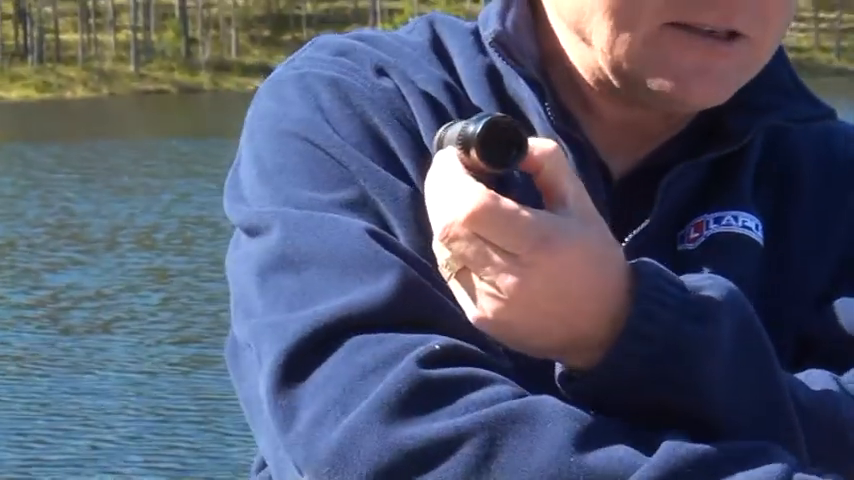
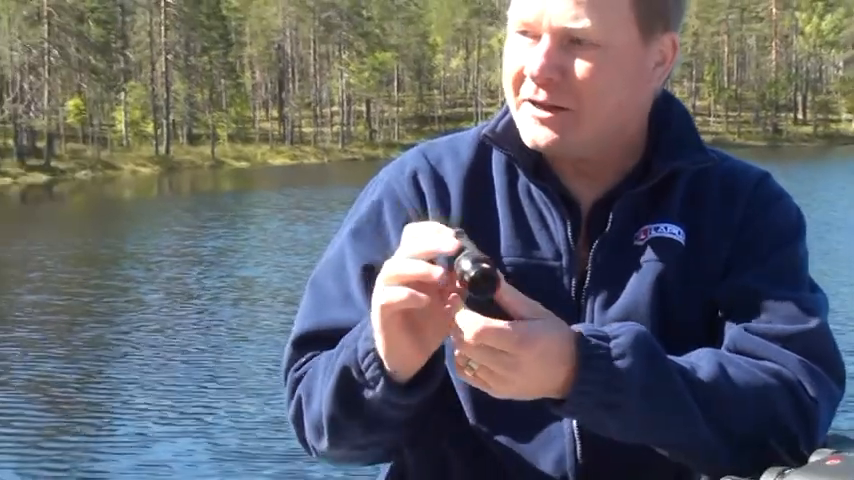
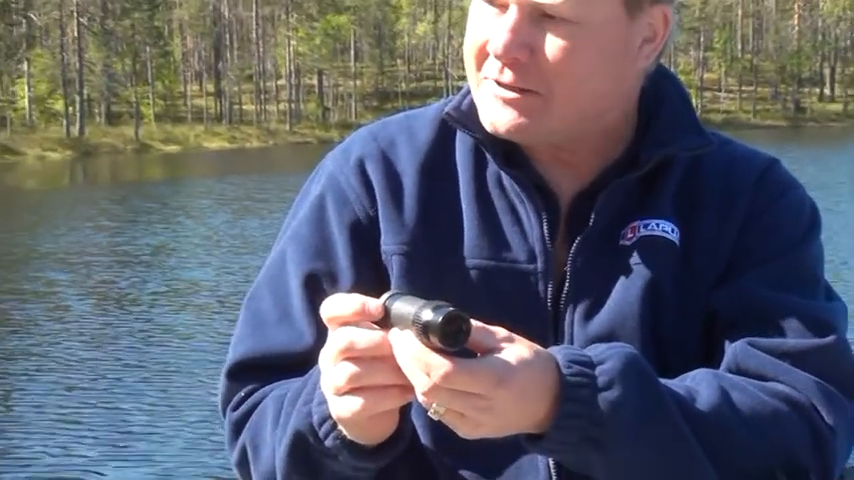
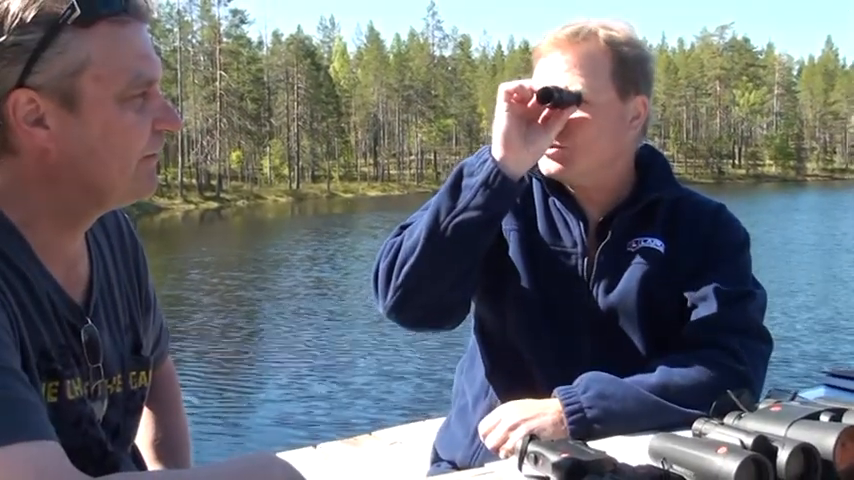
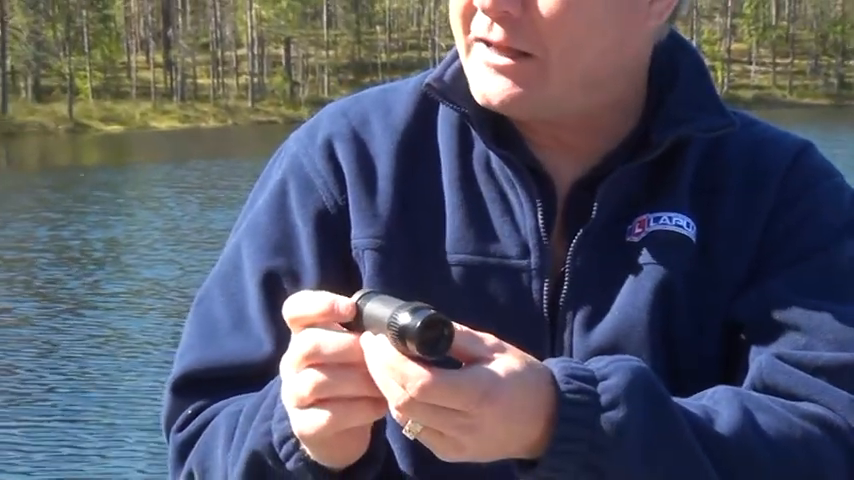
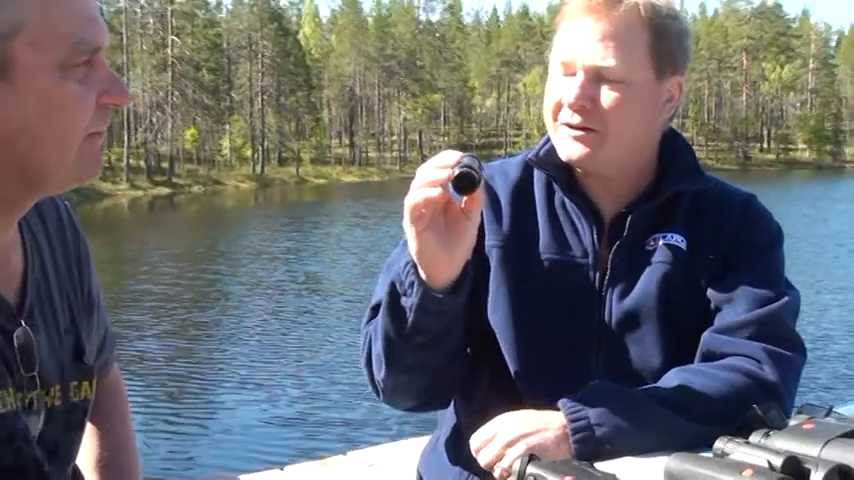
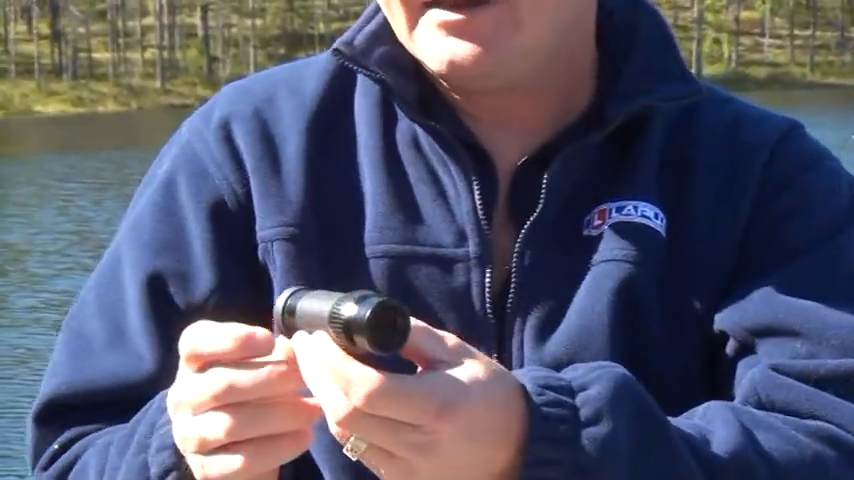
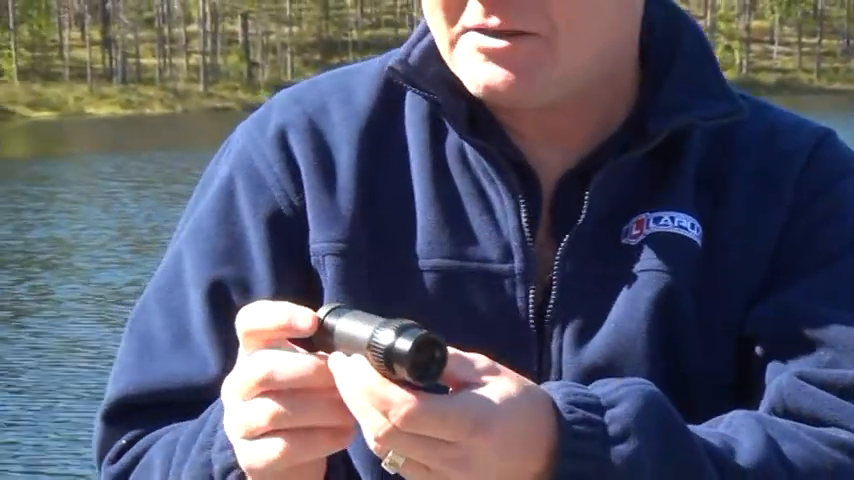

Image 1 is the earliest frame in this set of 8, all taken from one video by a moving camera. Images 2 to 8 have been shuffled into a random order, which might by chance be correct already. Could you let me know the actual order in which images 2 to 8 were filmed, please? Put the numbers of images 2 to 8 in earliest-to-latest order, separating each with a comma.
7, 8, 5, 3, 2, 6, 4
